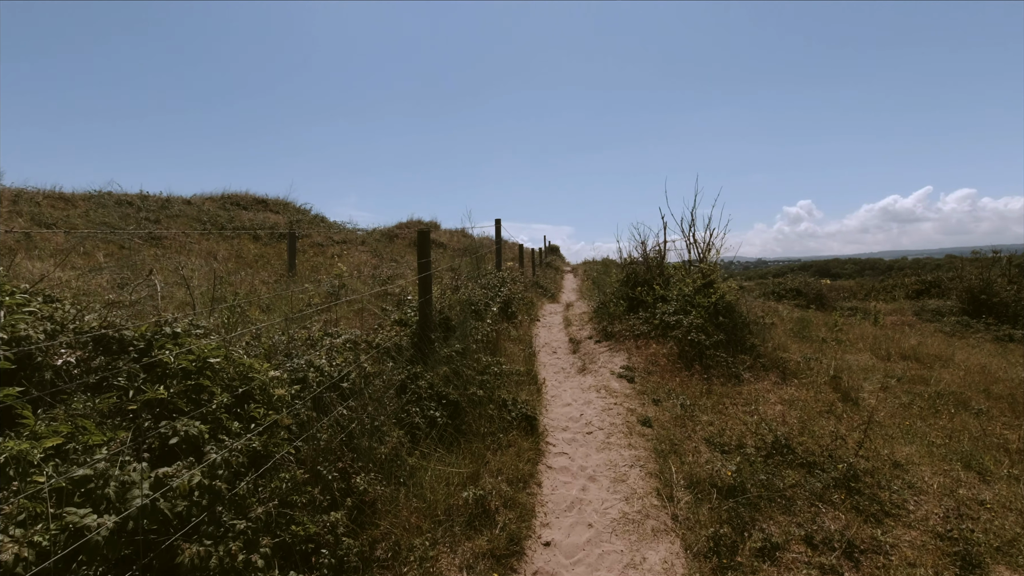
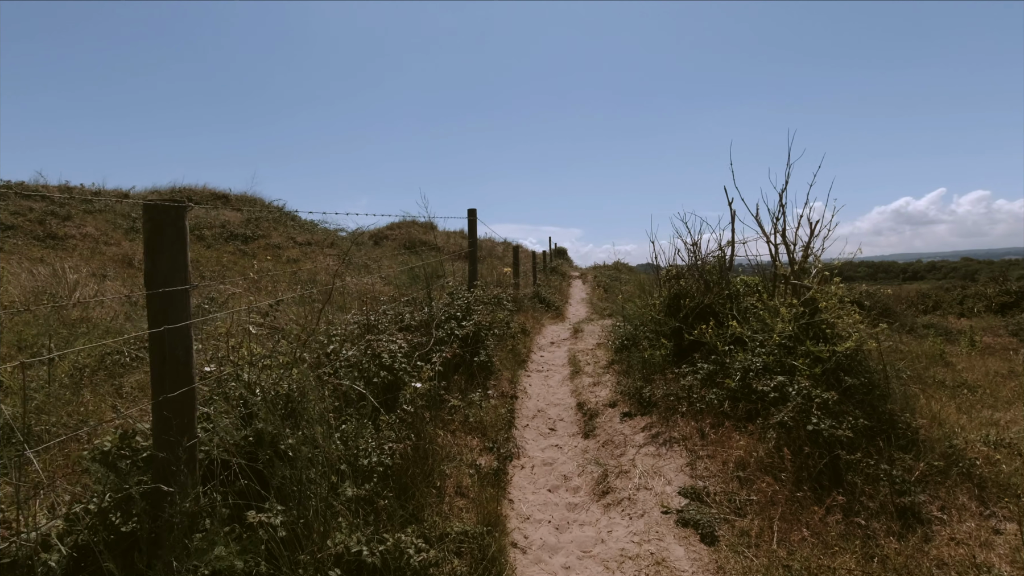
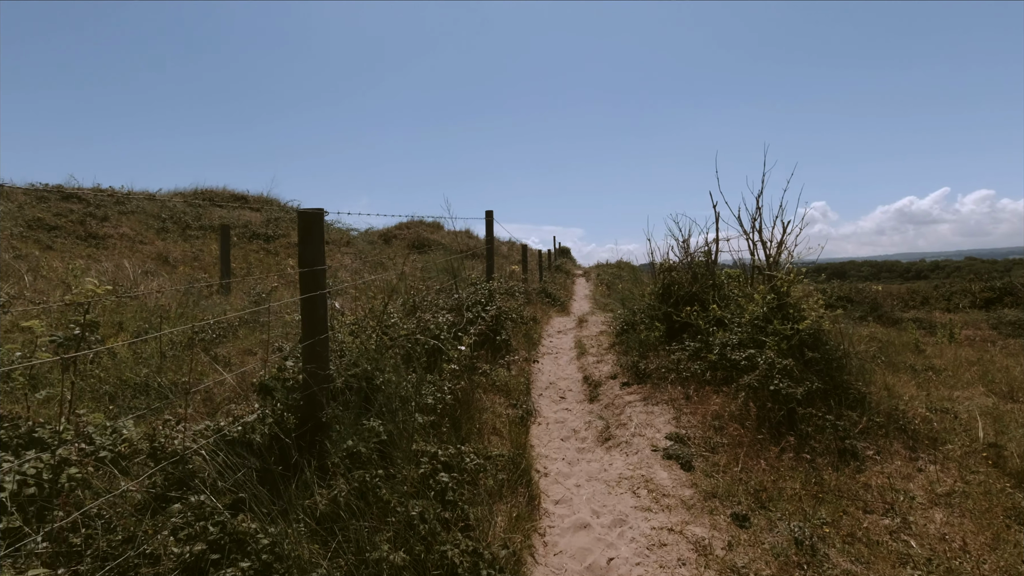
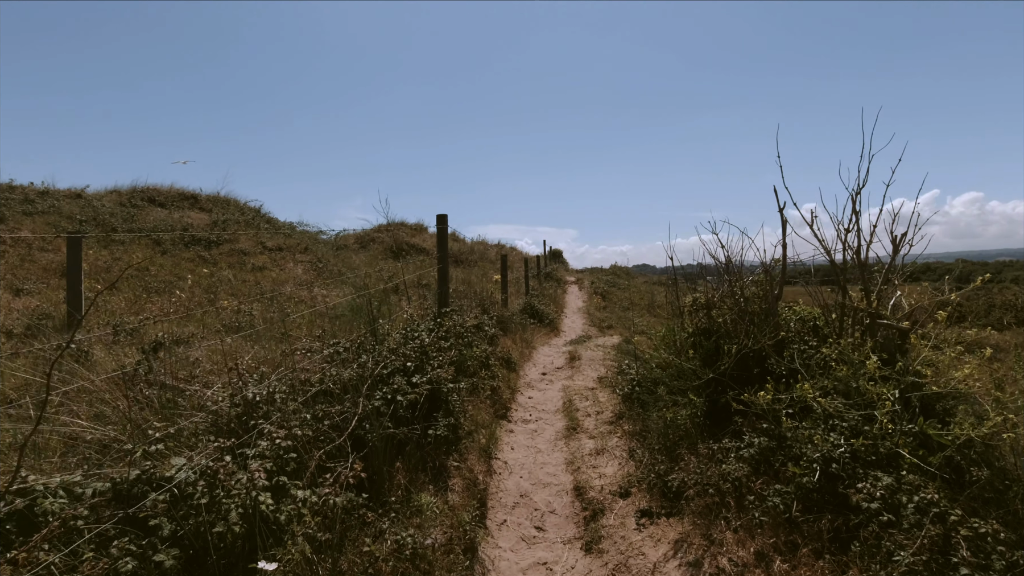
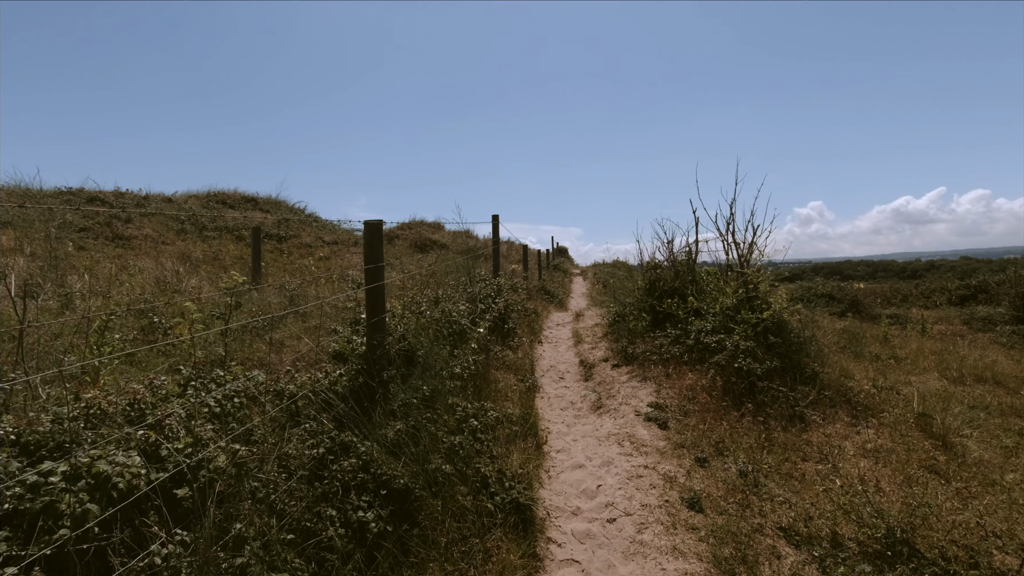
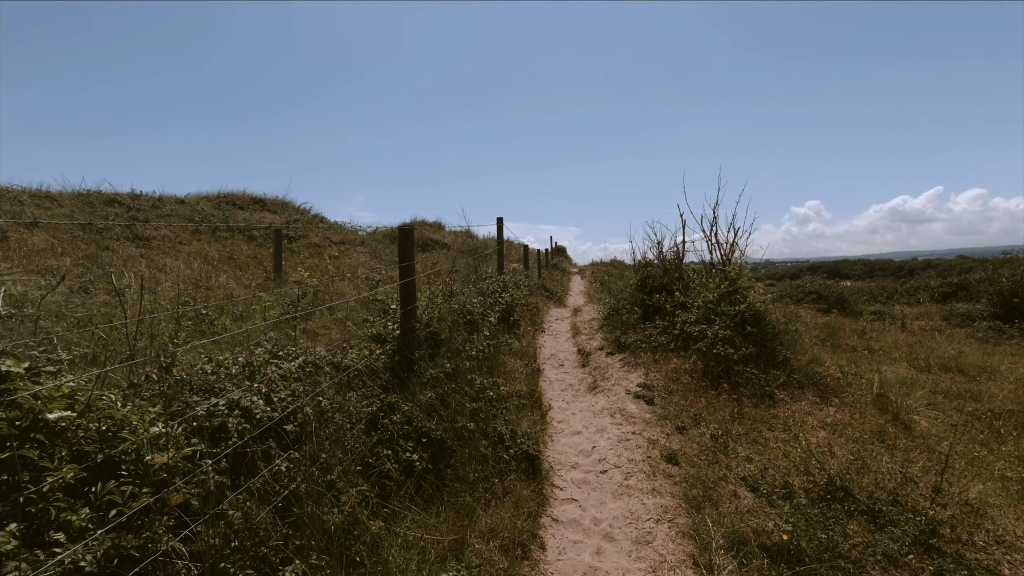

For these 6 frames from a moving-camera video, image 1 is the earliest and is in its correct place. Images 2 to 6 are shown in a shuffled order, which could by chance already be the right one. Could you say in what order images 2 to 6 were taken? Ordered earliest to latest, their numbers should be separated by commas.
6, 5, 3, 2, 4
